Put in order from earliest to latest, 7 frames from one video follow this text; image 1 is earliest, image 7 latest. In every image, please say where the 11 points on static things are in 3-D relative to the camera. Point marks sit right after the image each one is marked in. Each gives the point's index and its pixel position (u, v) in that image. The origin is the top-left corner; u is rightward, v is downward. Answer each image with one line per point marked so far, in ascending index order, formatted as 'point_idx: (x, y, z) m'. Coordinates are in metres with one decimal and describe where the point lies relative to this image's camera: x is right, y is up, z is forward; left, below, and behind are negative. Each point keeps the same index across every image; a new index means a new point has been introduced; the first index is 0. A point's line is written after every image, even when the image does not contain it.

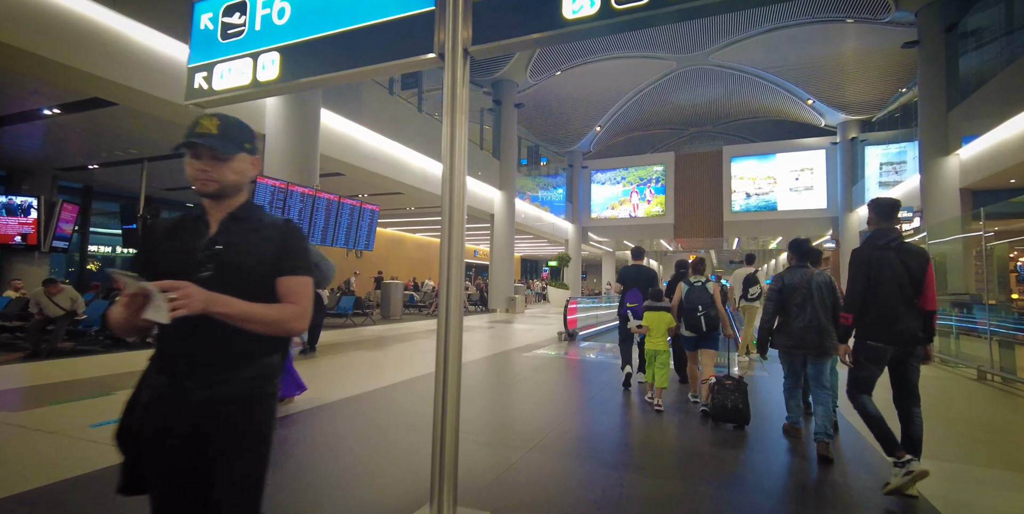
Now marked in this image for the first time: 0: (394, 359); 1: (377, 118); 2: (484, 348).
0: (-2.0, -1.6, +7.7) m
1: (-3.2, +3.3, +11.0) m
2: (-0.6, -1.9, +10.3) m
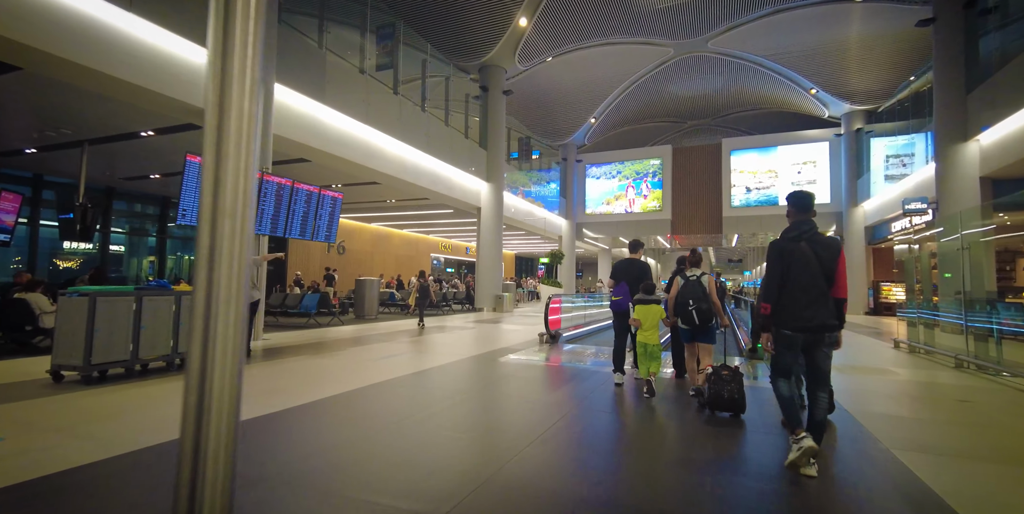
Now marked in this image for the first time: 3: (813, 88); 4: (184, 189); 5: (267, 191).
0: (-2.4, -1.5, +6.8) m
1: (-3.6, +3.4, +10.1) m
2: (-1.0, -1.8, +9.4) m
3: (+12.2, +6.9, +19.2) m
4: (-4.2, +0.9, +6.0) m
5: (-3.7, +1.0, +7.2) m
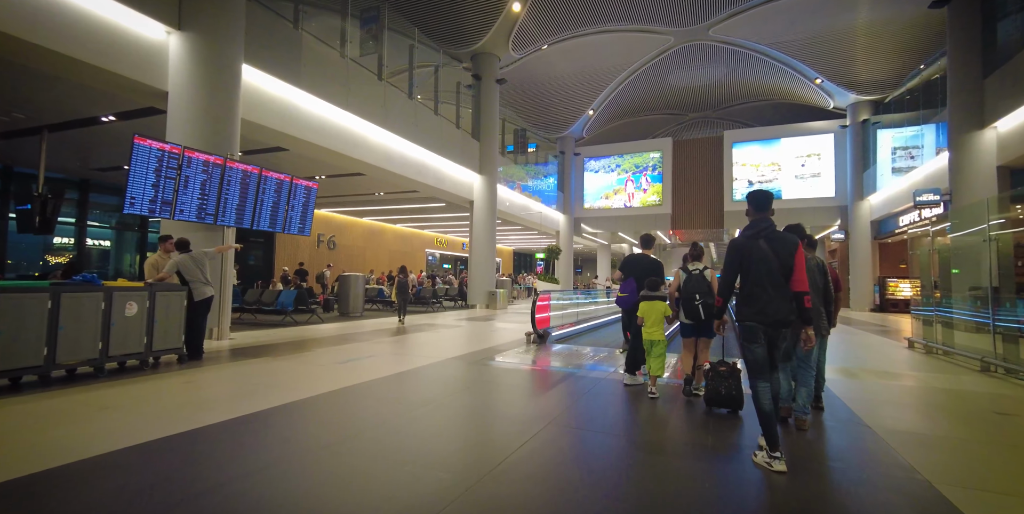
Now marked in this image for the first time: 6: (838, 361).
0: (-2.6, -1.4, +6.2) m
1: (-3.8, +3.5, +9.6) m
2: (-1.2, -1.7, +8.8) m
3: (+12.0, +7.1, +18.6) m
4: (-4.4, +1.0, +5.5) m
5: (-3.9, +1.1, +6.7) m
6: (+4.9, -1.6, +7.2) m
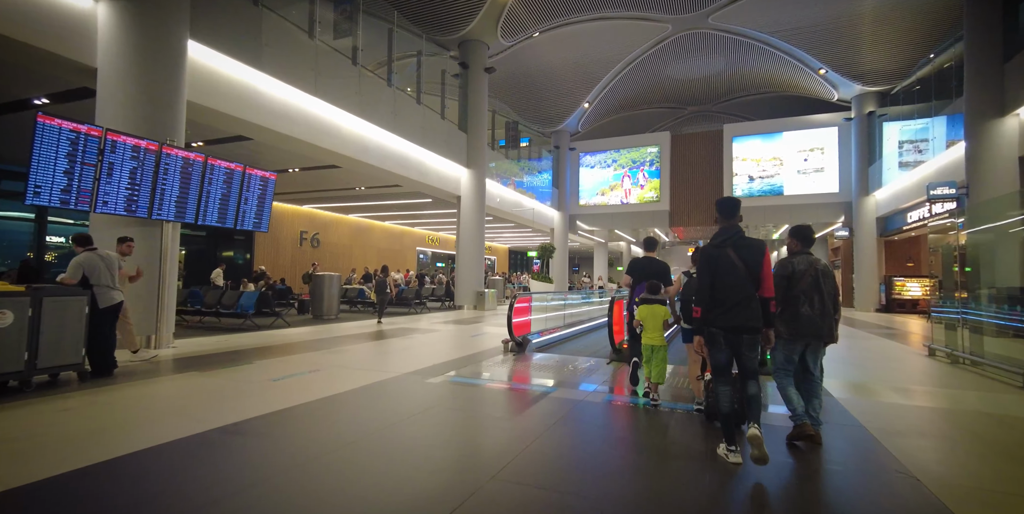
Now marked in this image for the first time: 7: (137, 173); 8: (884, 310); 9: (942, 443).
0: (-2.9, -1.4, +5.5) m
1: (-4.2, +3.5, +8.8) m
2: (-1.6, -1.6, +8.1) m
3: (+11.7, +7.1, +17.9) m
4: (-4.7, +1.0, +4.7) m
5: (-4.2, +1.1, +5.9) m
6: (+4.6, -1.6, +6.5) m
7: (-4.4, +1.0, +5.5) m
8: (+13.5, -1.9, +17.3) m
9: (+3.3, -1.4, +3.6) m
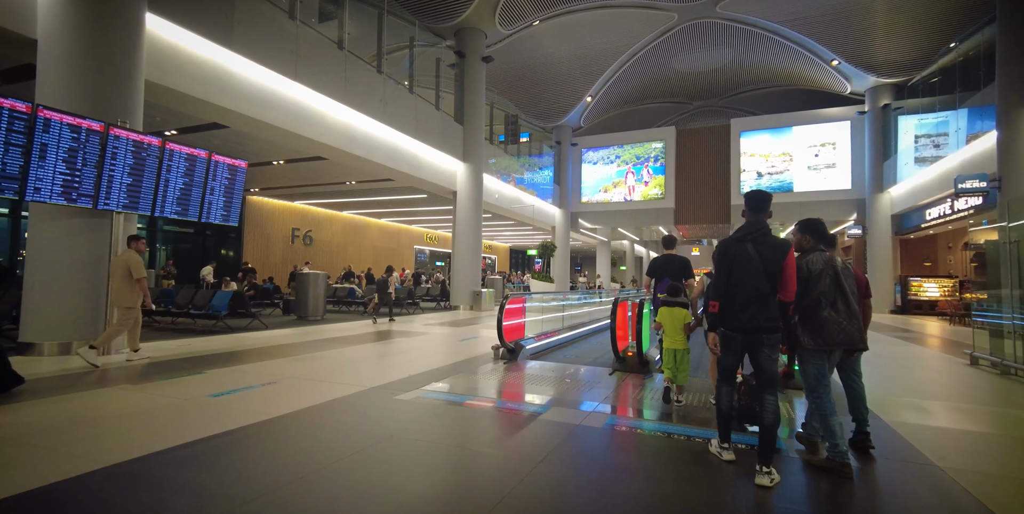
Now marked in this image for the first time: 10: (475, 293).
0: (-3.0, -1.3, +4.9) m
1: (-4.2, +3.6, +8.2) m
2: (-1.6, -1.6, +7.5) m
3: (+11.7, +7.2, +17.1) m
4: (-4.8, +1.0, +4.1) m
5: (-4.3, +1.2, +5.3) m
6: (+4.5, -1.6, +5.8) m
7: (-4.5, +1.0, +4.9) m
8: (+13.5, -1.9, +16.5) m
9: (+3.2, -1.4, +3.0) m
10: (-1.1, -1.1, +14.2) m
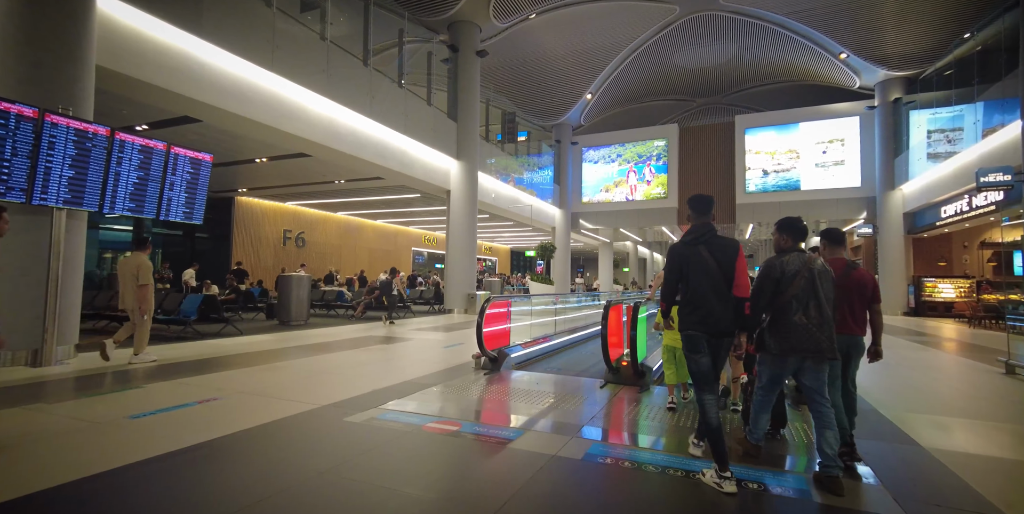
0: (-3.2, -1.3, +4.4) m
1: (-4.4, +3.6, +7.7) m
2: (-1.8, -1.6, +6.9) m
3: (+11.5, +7.2, +16.6) m
4: (-5.0, +1.0, +3.6) m
5: (-4.5, +1.2, +4.8) m
6: (+4.3, -1.5, +5.2) m
7: (-4.7, +1.0, +4.4) m
8: (+13.4, -1.9, +15.9) m
9: (+3.0, -1.3, +2.4) m
10: (-1.2, -1.1, +13.7) m
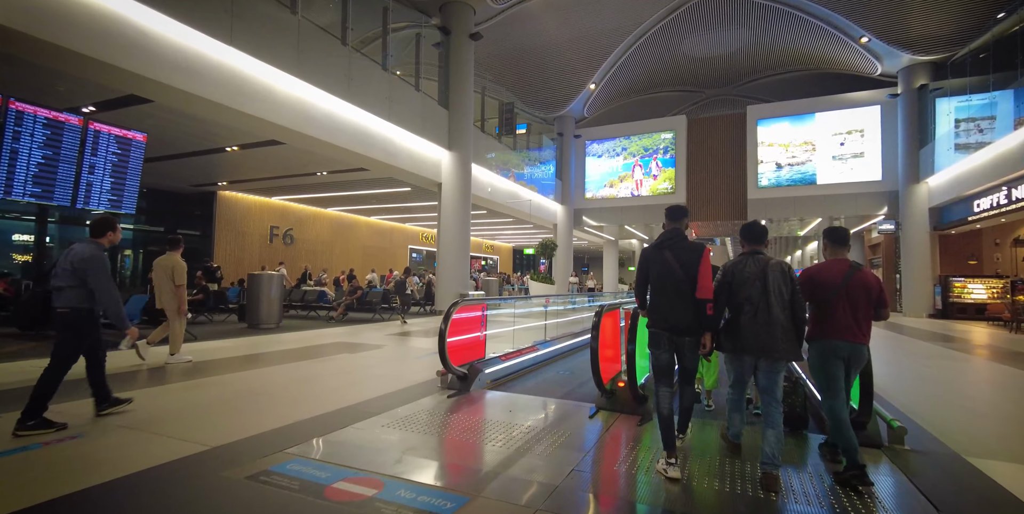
0: (-3.4, -1.3, +3.5) m
1: (-4.6, +3.6, +6.9) m
2: (-2.0, -1.5, +6.1) m
3: (+11.5, +7.2, +15.5) m
4: (-5.3, +1.1, +2.8) m
5: (-4.7, +1.2, +3.9) m
6: (+4.1, -1.5, +4.3) m
7: (-4.9, +1.1, +3.6) m
8: (+13.3, -1.8, +14.8) m
9: (+2.7, -1.3, +1.5) m
10: (-1.3, -1.1, +12.8) m
